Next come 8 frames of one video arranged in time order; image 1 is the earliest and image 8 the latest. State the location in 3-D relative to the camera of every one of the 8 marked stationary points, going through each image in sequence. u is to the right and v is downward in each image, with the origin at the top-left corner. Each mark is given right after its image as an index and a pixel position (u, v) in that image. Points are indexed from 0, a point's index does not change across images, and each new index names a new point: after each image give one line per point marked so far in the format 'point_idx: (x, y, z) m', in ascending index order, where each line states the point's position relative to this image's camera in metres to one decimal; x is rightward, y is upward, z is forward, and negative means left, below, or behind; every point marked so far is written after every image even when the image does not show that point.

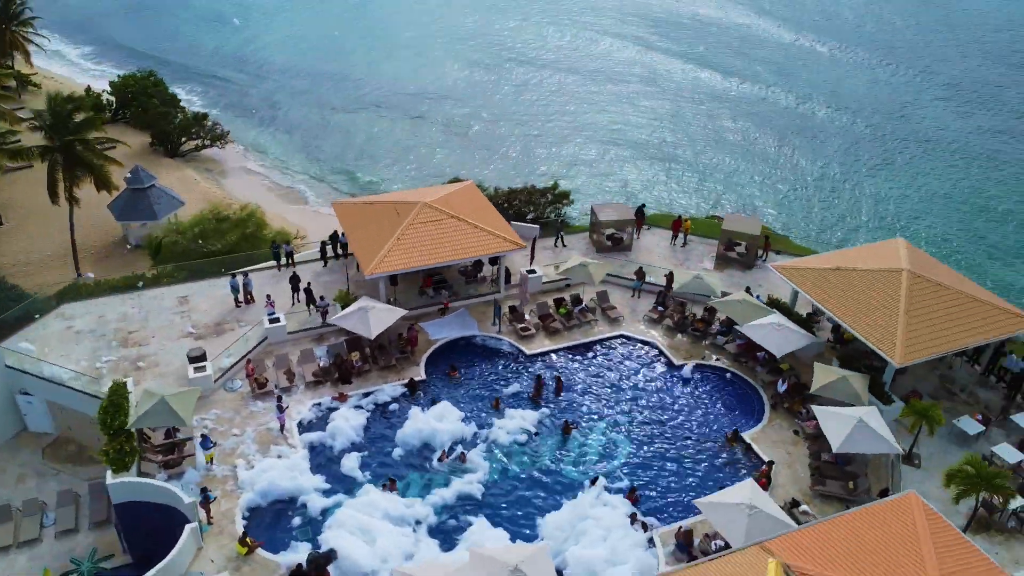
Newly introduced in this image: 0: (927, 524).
0: (+8.0, -4.6, +15.3) m
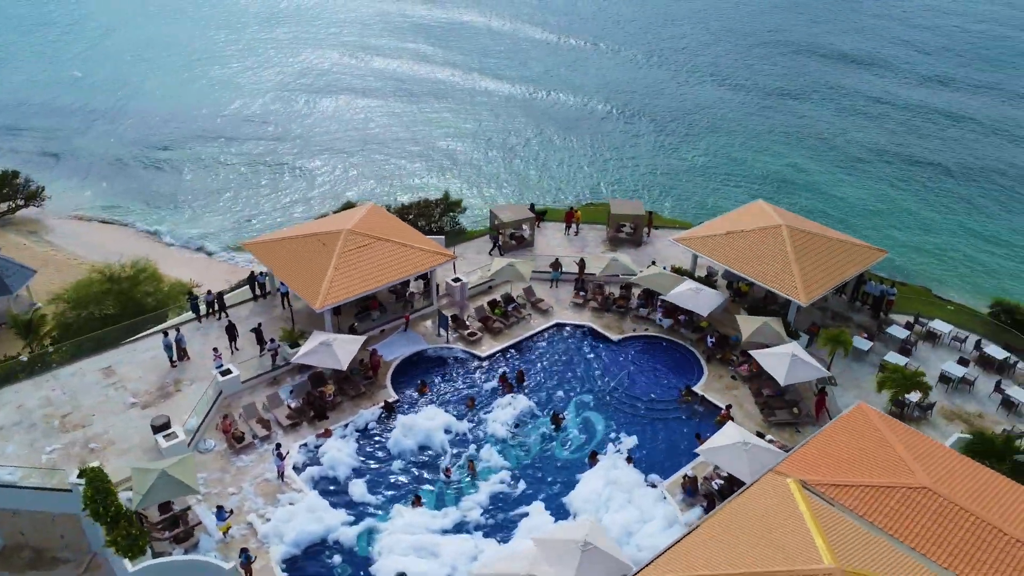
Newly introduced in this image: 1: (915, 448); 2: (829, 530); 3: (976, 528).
0: (+8.8, -3.2, +18.8) m
1: (+9.1, -3.6, +18.0) m
2: (+6.2, -4.8, +15.6) m
3: (+9.2, -4.7, +15.7) m
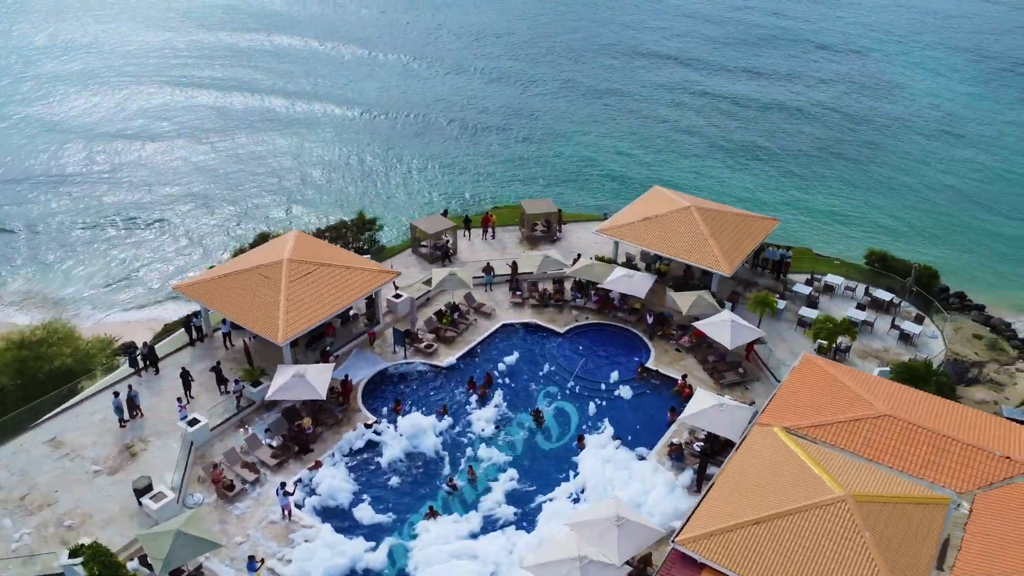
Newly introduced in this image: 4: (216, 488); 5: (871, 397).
0: (+8.6, -2.2, +21.4) m
1: (+9.1, -2.5, +20.7) m
2: (+6.9, -3.9, +17.7) m
3: (+9.9, -3.5, +18.4) m
4: (-7.3, -4.9, +19.5) m
5: (+9.0, -2.8, +19.8) m
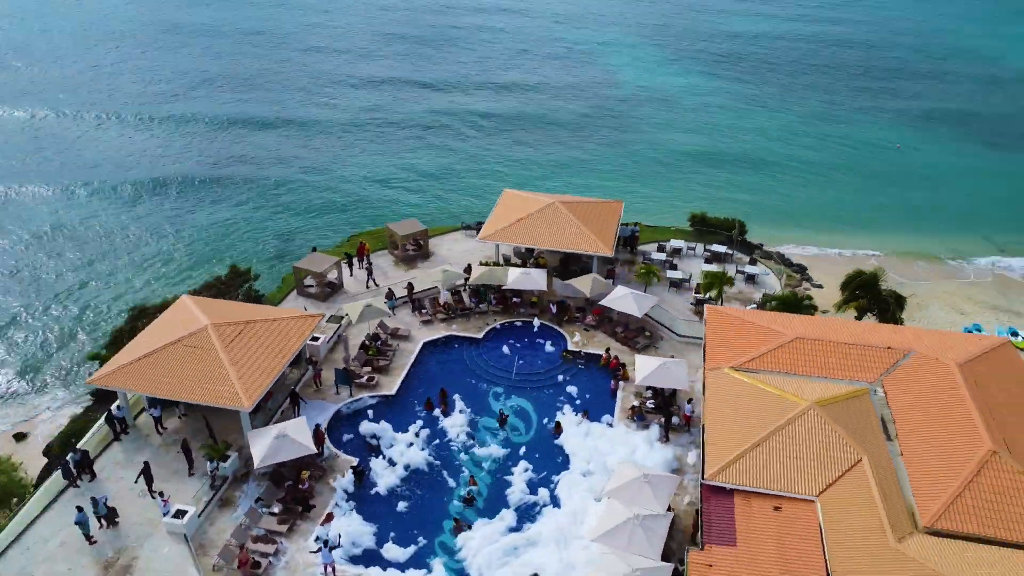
0: (+7.1, -0.8, +25.6) m
1: (+7.9, -1.0, +25.1) m
2: (+7.1, -2.7, +21.6) m
3: (+9.5, -1.7, +23.2) m
4: (-6.3, -6.6, +18.5) m
5: (+8.1, -1.3, +24.2) m
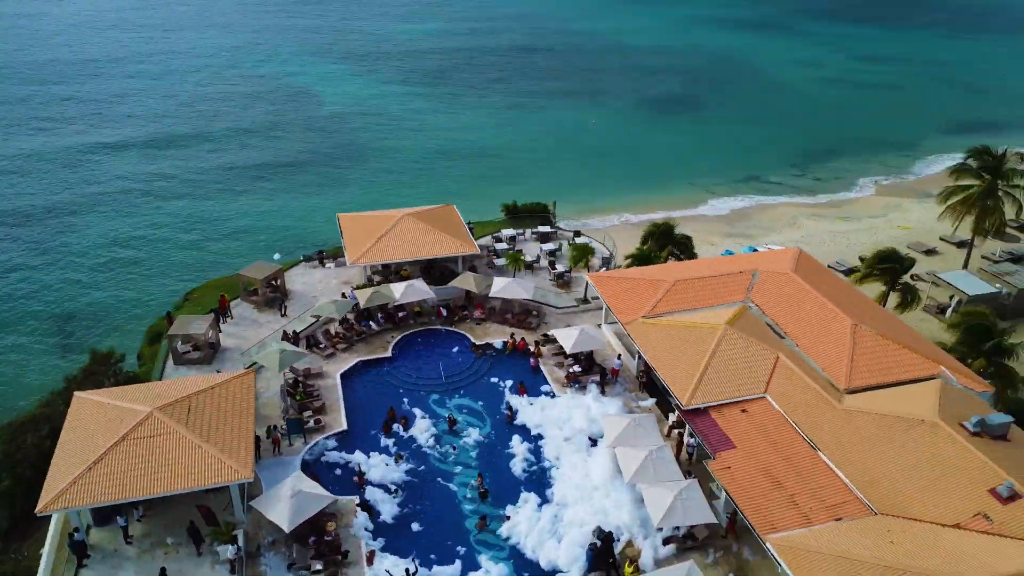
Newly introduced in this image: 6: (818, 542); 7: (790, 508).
0: (+3.7, +0.5, +29.5) m
1: (+4.6, +0.5, +29.4) m
2: (+5.7, -1.1, +26.0) m
3: (+7.0, +0.3, +28.4) m
4: (-4.1, -7.7, +17.9) m
5: (+5.2, +0.3, +28.7) m
6: (+7.1, -5.9, +18.0) m
7: (+6.9, -5.4, +19.4) m
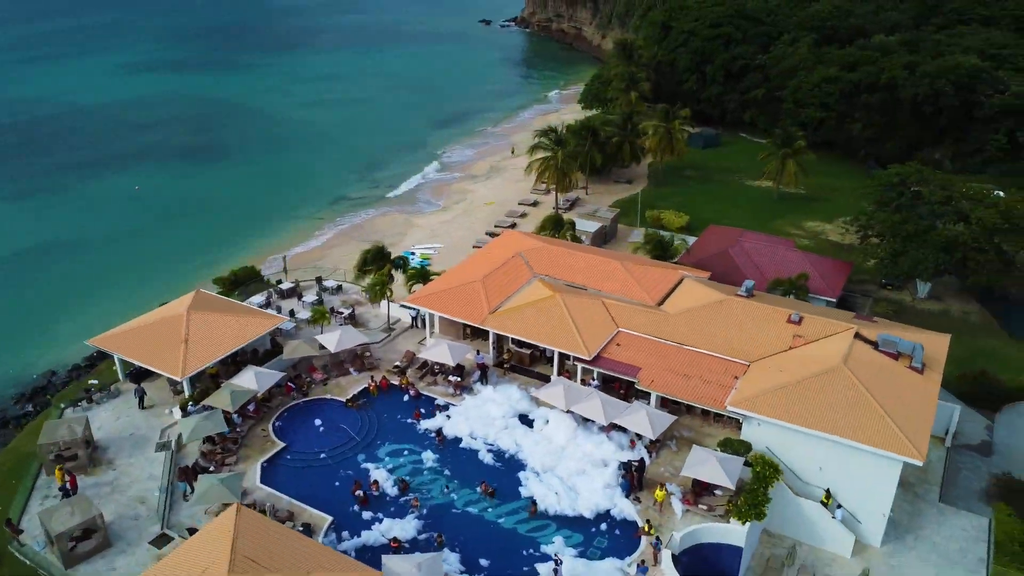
0: (-3.7, -0.3, +32.6) m
1: (-3.0, +0.1, +33.1) m
2: (+0.5, -0.6, +31.3) m
3: (-0.6, +0.7, +33.8) m
4: (+0.8, -8.7, +19.5) m
5: (-2.1, +0.2, +33.0) m
6: (+8.0, -3.5, +26.5) m
7: (+6.9, -3.4, +27.4) m
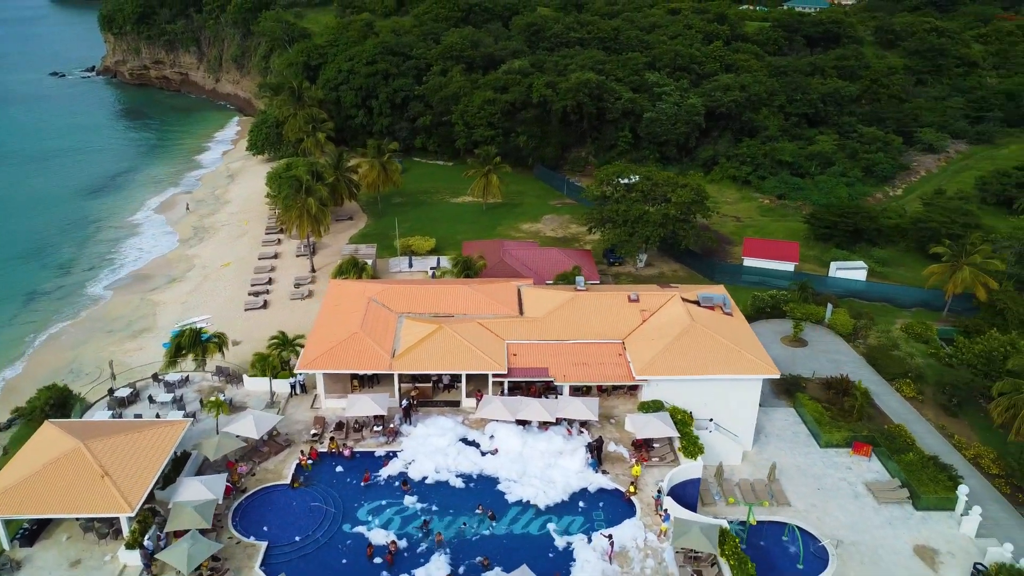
0: (-8.2, -2.9, +32.0) m
1: (-7.9, -2.4, +32.8) m
2: (-4.0, -2.2, +32.9) m
3: (-6.4, -1.4, +34.6) m
4: (+3.7, -8.9, +22.9) m
5: (-7.1, -2.1, +33.1) m
6: (+5.3, -3.0, +32.4) m
7: (+3.9, -3.2, +32.7) m
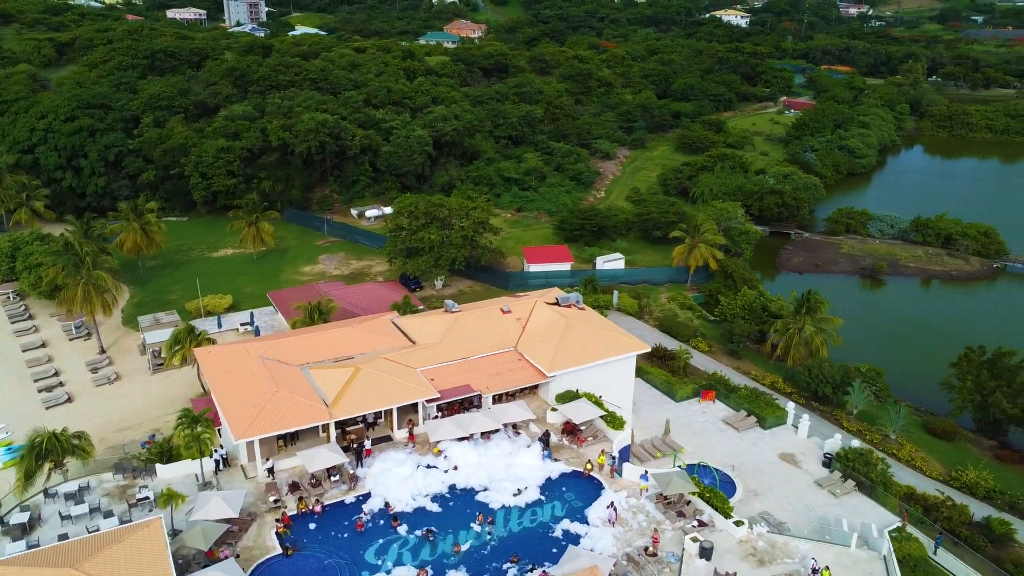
0: (-10.5, -5.4, +30.4) m
1: (-10.6, -4.9, +31.2) m
2: (-7.2, -4.1, +33.0) m
3: (-10.2, -3.8, +33.5) m
4: (+5.0, -8.7, +27.1) m
5: (-10.1, -4.5, +31.8) m
6: (+1.5, -3.3, +36.4) m
7: (+0.1, -3.8, +36.1) m
